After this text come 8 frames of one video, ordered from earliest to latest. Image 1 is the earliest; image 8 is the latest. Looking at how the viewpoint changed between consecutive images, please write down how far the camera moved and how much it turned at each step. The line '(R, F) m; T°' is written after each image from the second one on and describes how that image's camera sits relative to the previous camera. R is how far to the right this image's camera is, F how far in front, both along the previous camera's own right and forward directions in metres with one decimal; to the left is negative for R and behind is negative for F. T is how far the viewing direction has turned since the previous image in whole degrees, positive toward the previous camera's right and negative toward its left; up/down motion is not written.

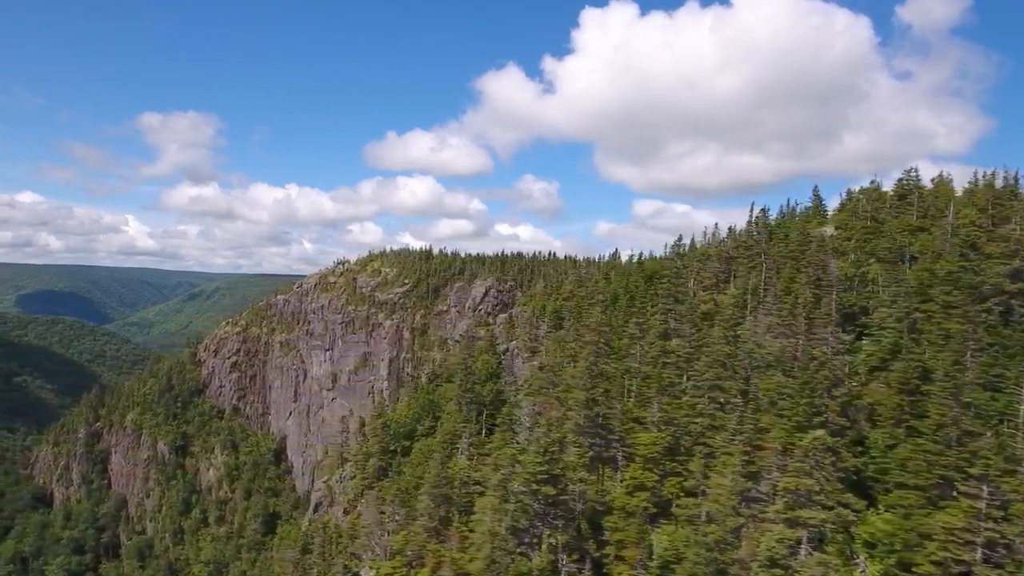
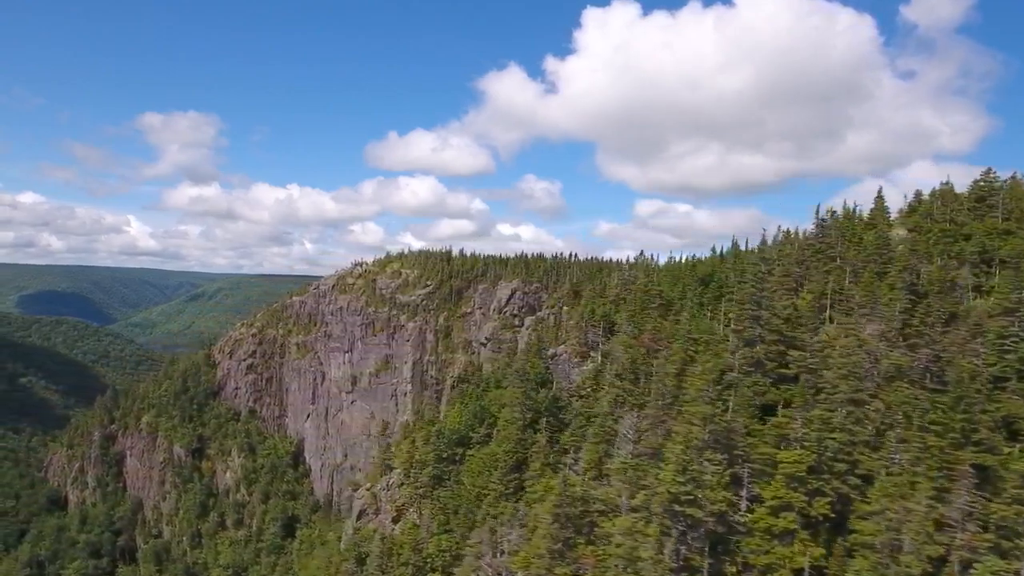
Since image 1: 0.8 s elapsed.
(-5.3, +1.5) m; 0°
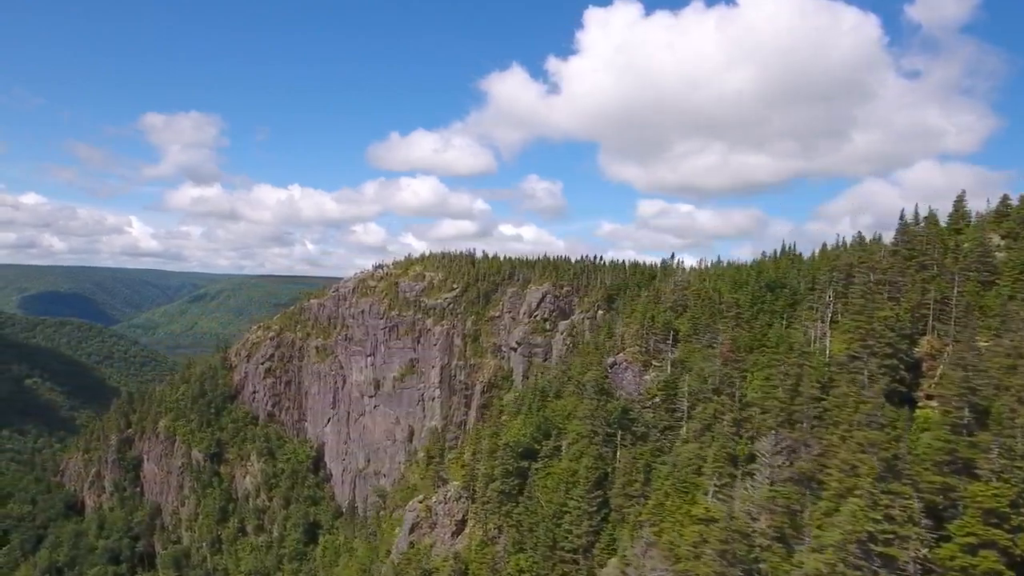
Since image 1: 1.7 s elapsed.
(-6.2, +2.1) m; 0°
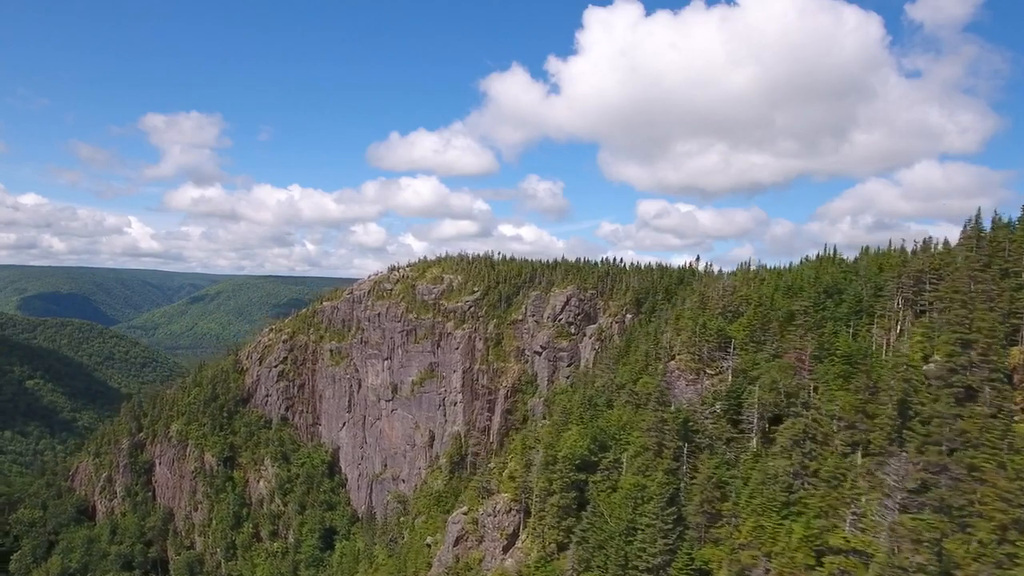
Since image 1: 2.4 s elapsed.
(-5.1, +2.2) m; 0°
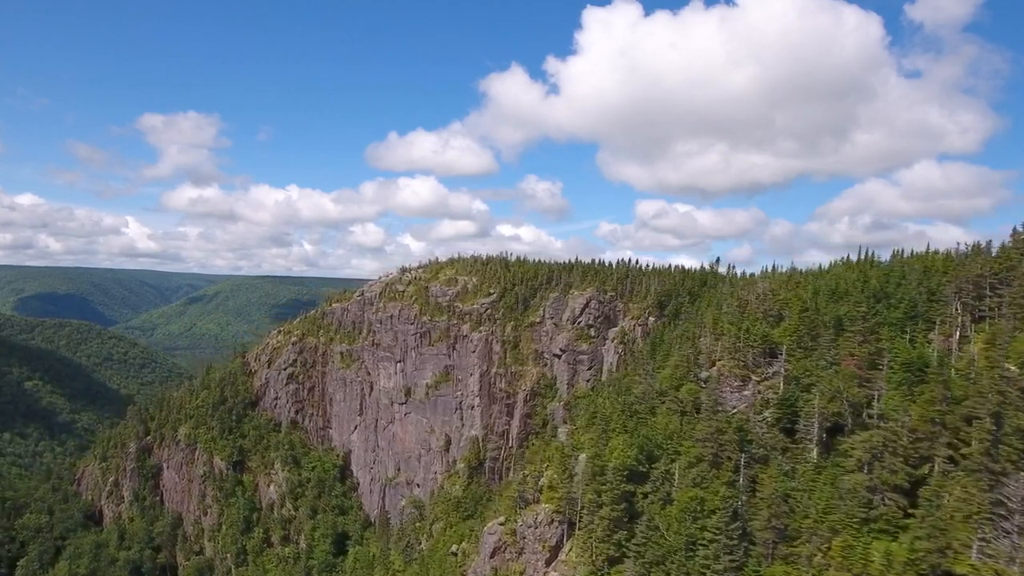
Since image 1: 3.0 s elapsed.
(-4.2, +1.9) m; 0°
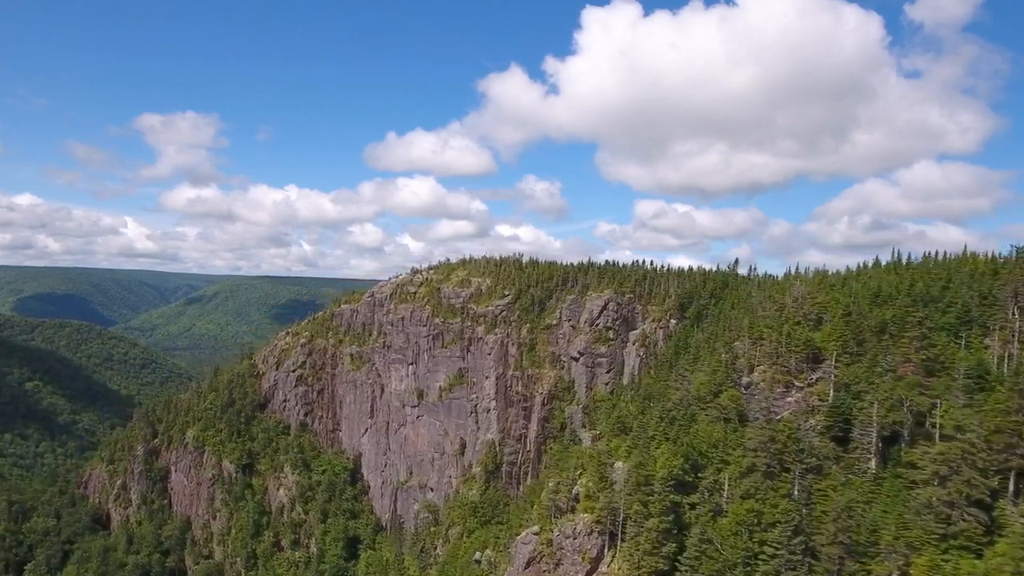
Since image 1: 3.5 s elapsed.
(-3.7, +1.6) m; 0°
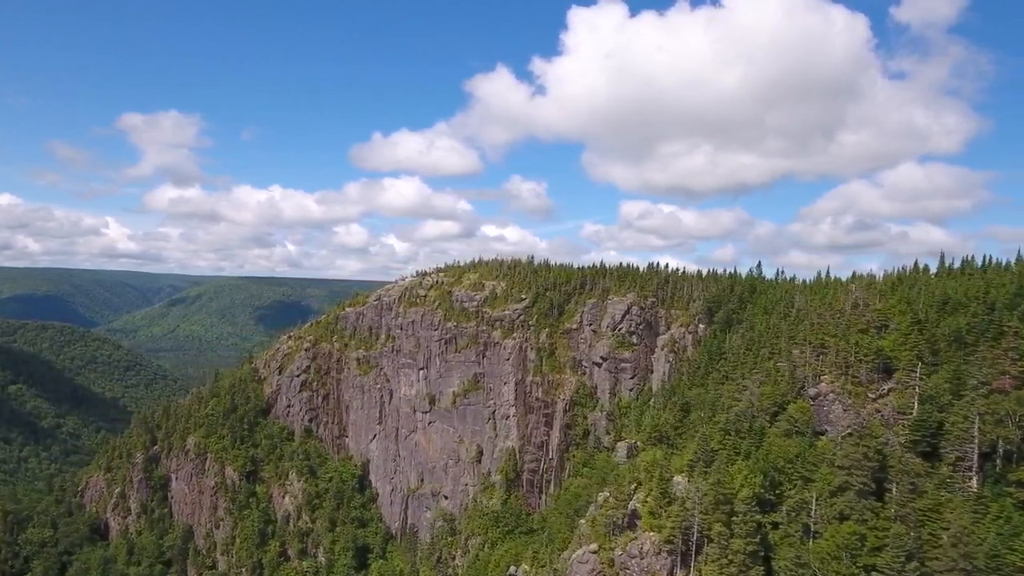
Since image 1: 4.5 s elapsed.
(-6.9, +3.1) m; +1°
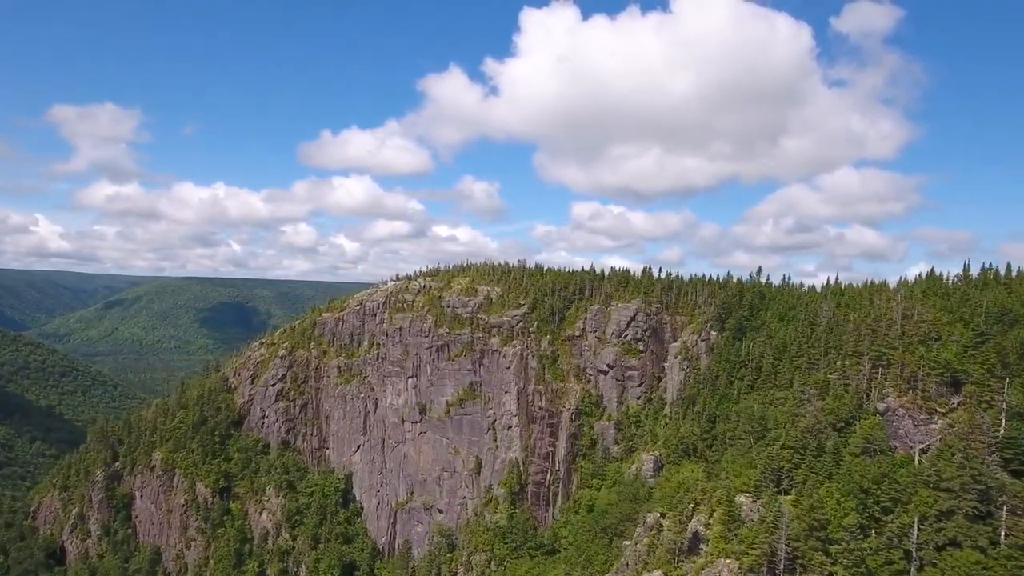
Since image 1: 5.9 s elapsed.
(-10.0, +4.5) m; +4°
